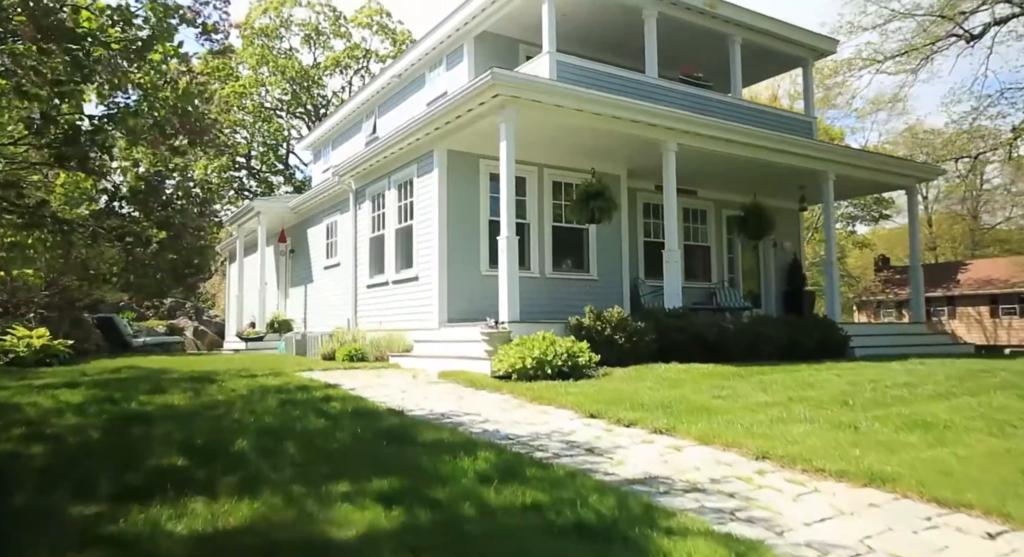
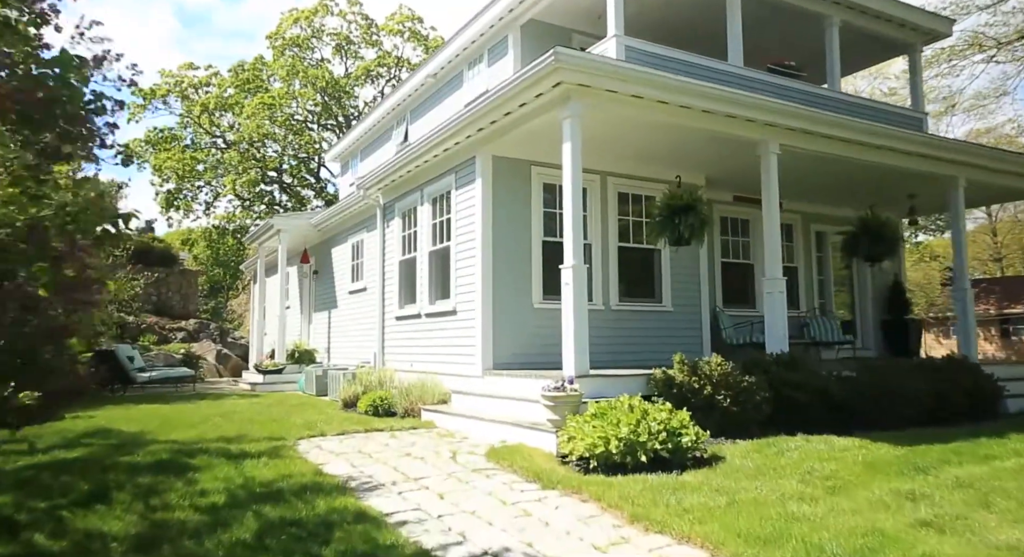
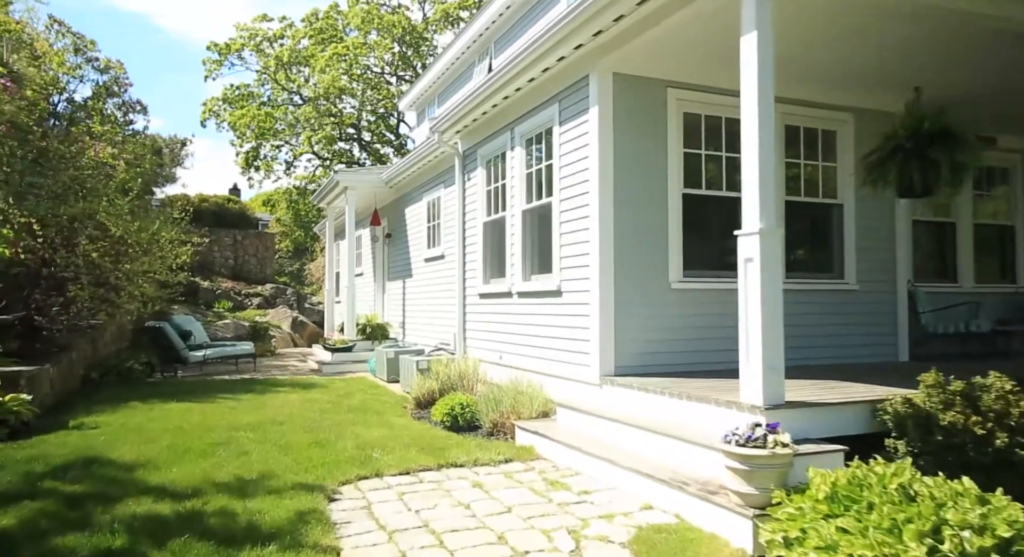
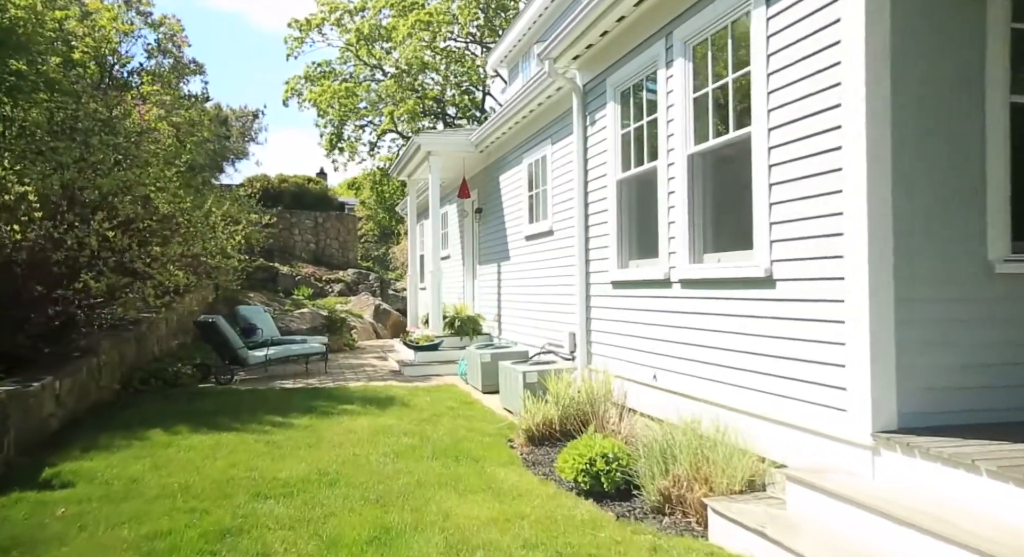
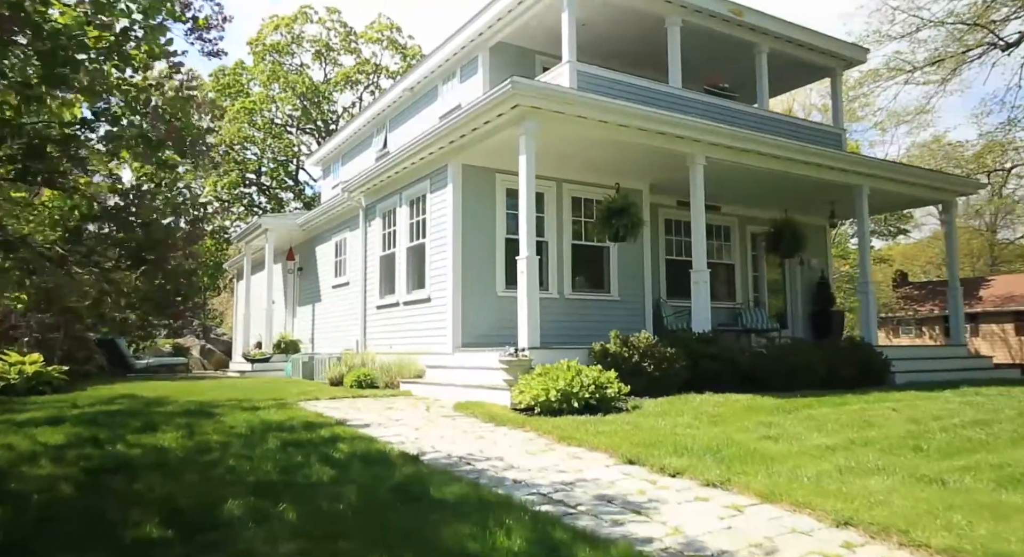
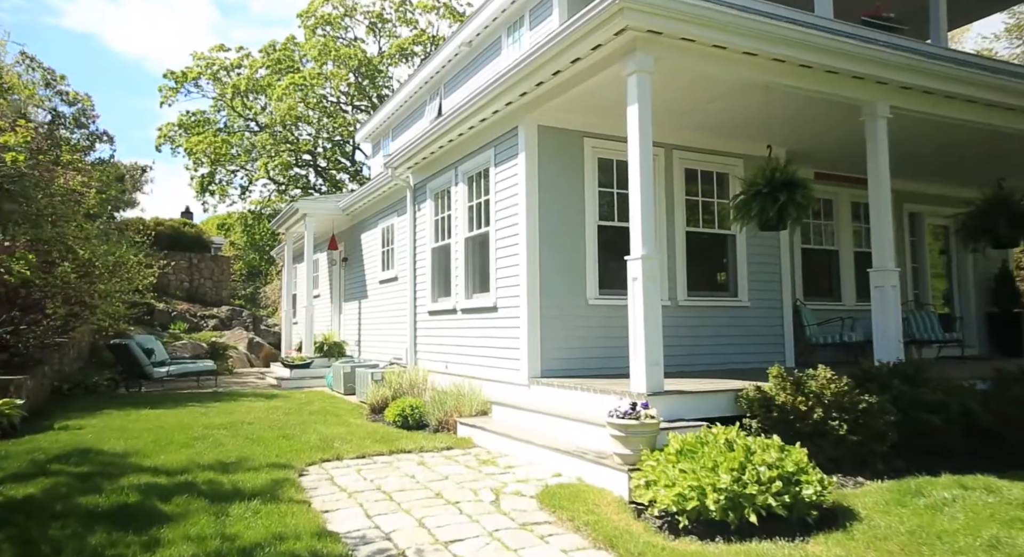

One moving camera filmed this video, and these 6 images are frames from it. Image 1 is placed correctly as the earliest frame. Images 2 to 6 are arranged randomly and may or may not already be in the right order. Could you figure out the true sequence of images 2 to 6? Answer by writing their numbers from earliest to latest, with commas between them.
5, 2, 6, 3, 4
